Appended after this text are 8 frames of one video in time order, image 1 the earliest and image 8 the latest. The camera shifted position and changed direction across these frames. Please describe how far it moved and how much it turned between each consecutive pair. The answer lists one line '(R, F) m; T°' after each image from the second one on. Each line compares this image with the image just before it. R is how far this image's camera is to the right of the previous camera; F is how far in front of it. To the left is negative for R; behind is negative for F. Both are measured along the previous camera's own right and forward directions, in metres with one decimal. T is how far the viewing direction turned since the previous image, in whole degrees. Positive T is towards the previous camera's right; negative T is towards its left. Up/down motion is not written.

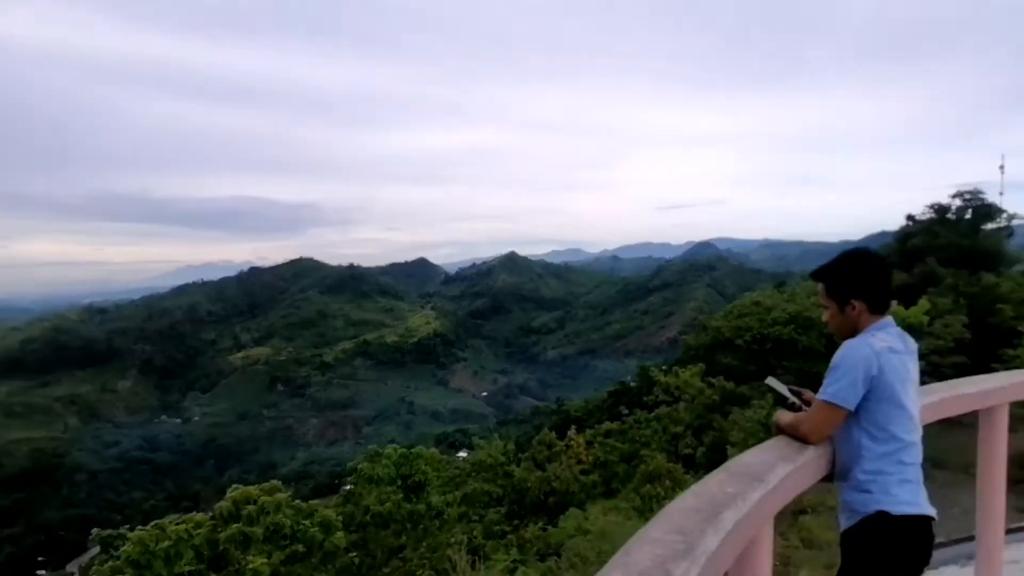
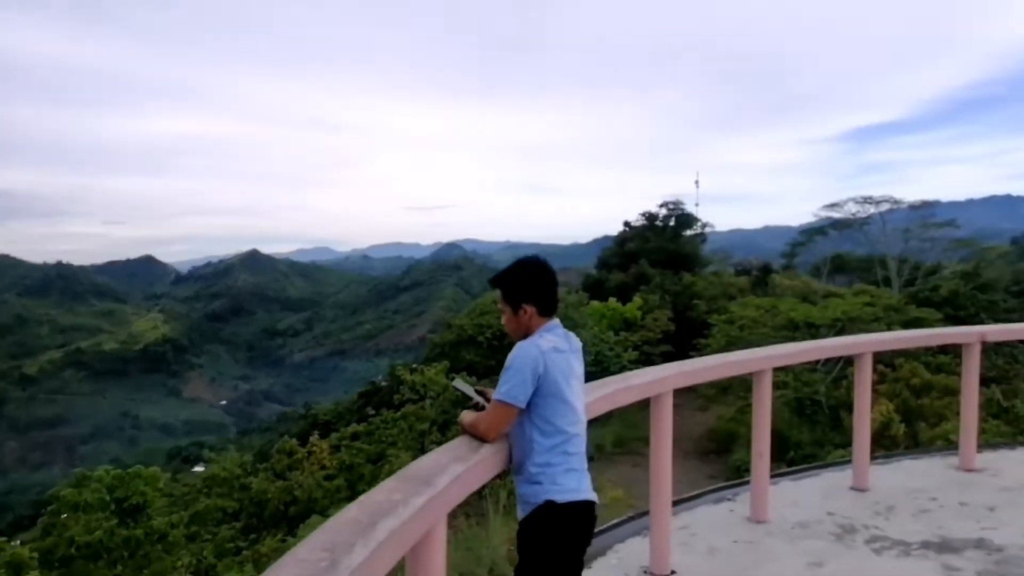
(+0.1, 0.0) m; +18°
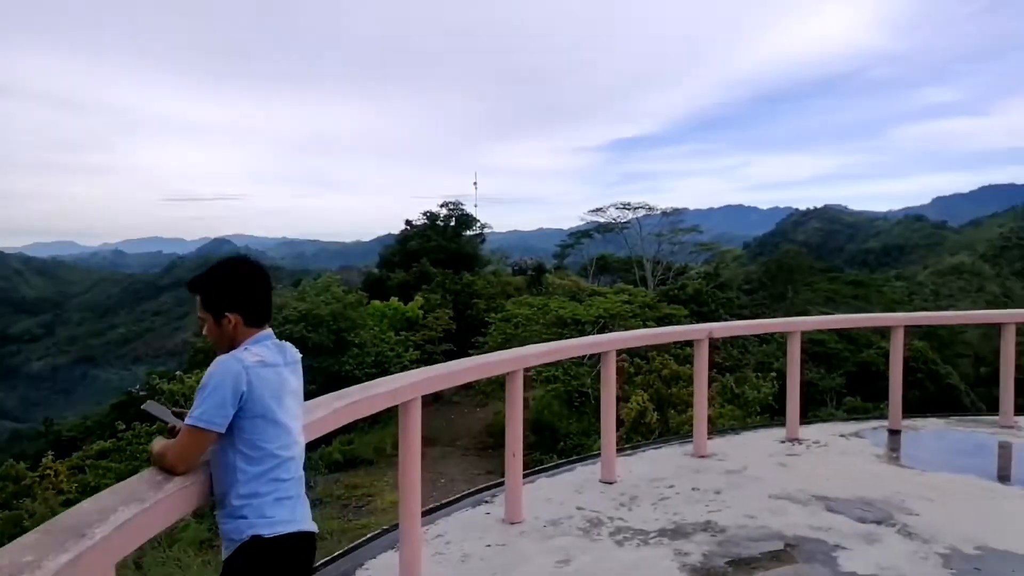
(+0.1, +0.1) m; +16°
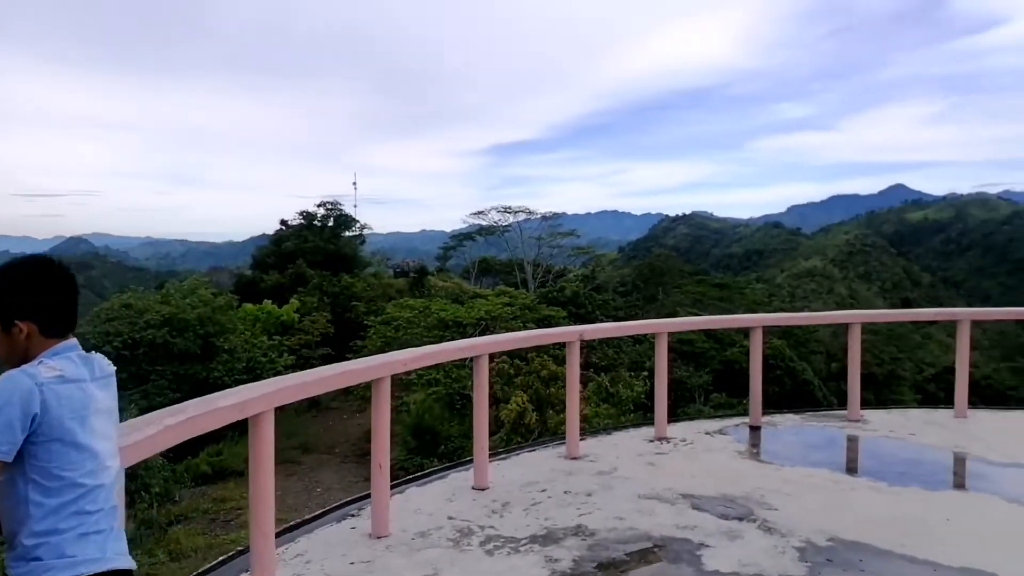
(0.0, +0.1) m; +9°
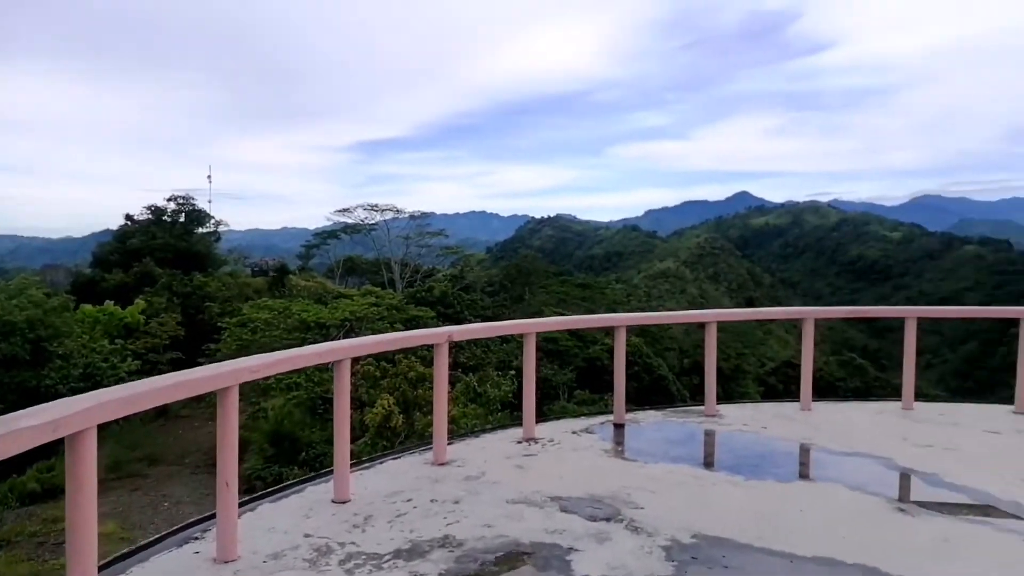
(0.0, +0.1) m; +10°
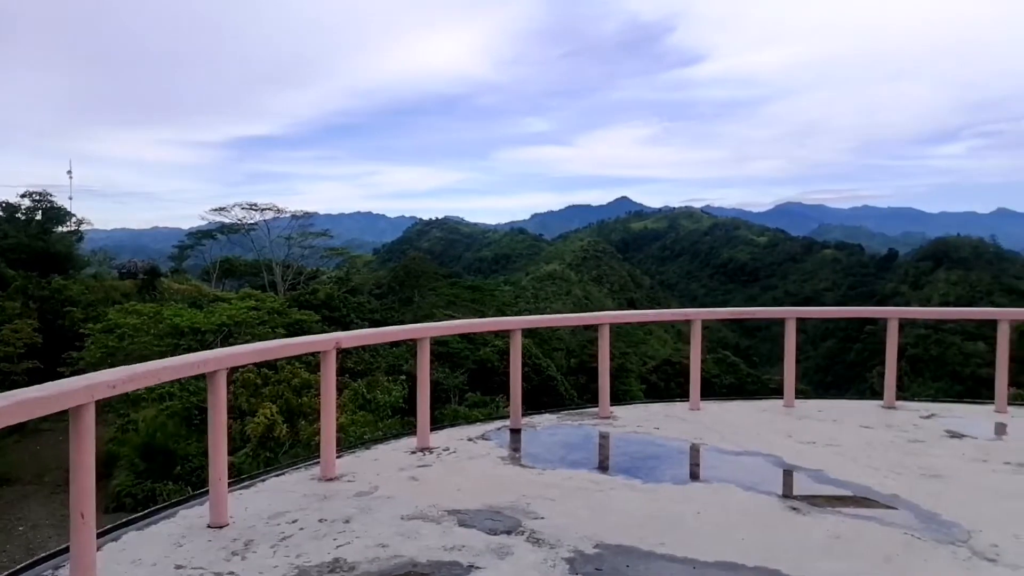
(0.0, +0.1) m; +8°
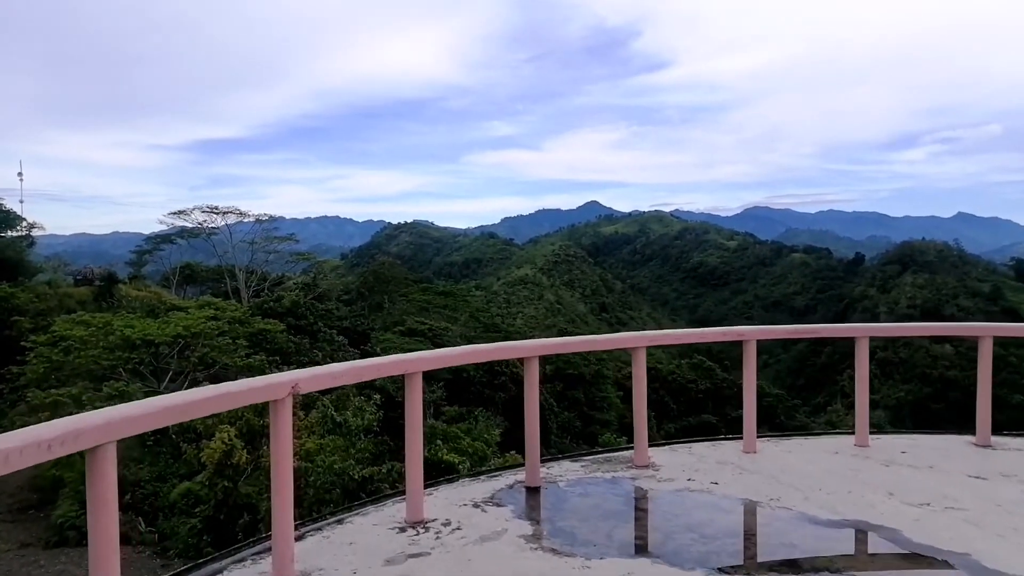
(-0.2, +1.1) m; +2°
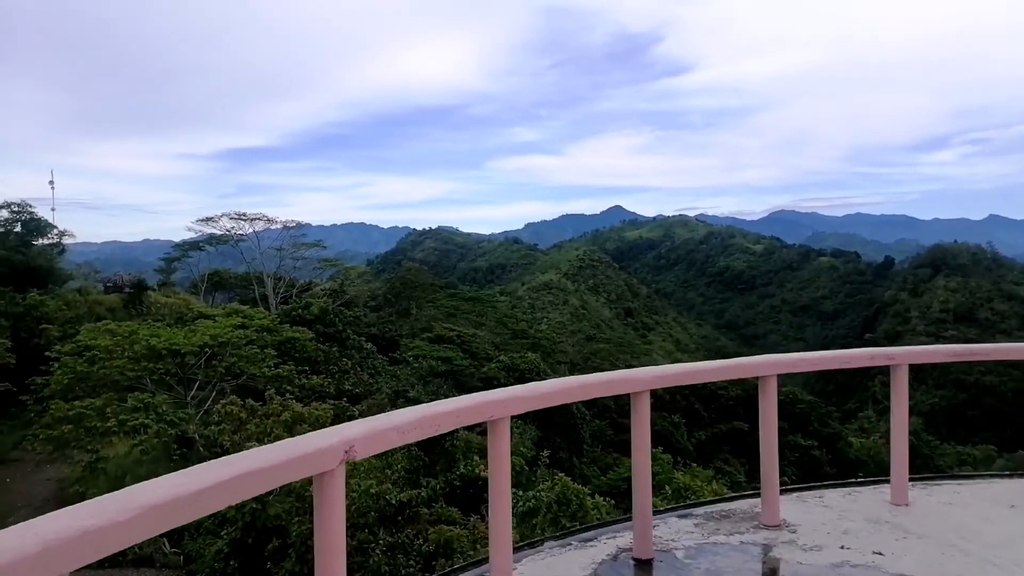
(-0.3, +0.8) m; -2°
